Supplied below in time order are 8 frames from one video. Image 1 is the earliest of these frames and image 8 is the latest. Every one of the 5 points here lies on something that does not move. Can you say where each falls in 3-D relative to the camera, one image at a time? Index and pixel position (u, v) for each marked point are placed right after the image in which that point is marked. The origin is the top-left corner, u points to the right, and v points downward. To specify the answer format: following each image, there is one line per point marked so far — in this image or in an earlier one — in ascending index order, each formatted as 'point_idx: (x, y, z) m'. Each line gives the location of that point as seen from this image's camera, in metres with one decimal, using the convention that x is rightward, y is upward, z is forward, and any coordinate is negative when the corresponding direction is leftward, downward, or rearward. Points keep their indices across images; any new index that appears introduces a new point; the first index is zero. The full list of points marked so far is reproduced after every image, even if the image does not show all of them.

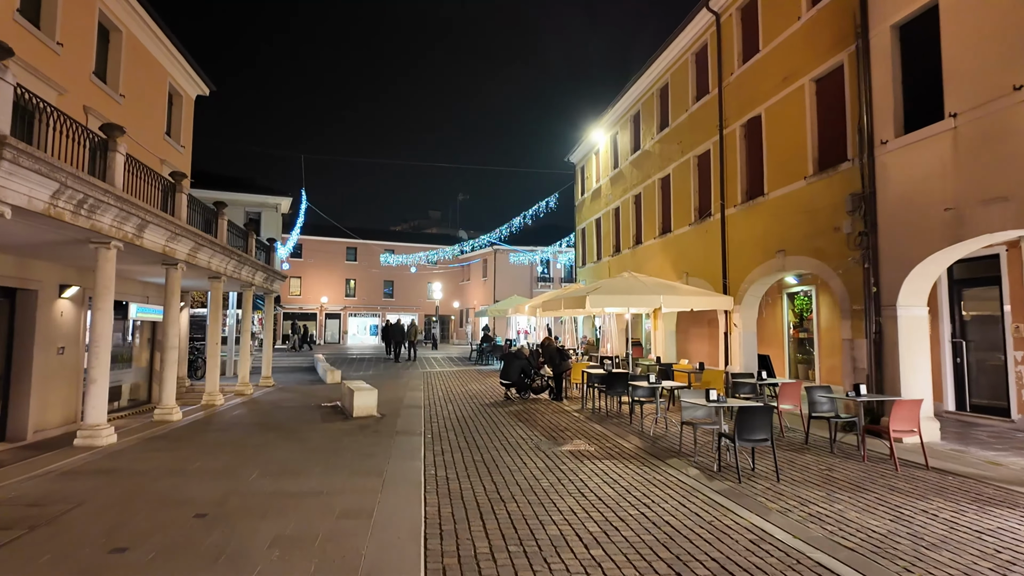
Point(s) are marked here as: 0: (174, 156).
0: (-8.7, +3.4, +15.2) m
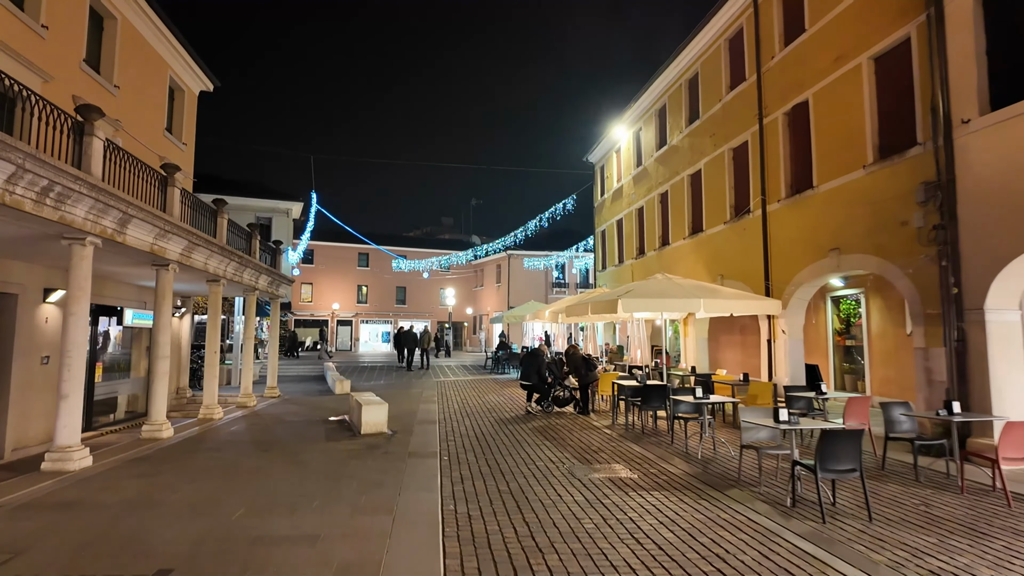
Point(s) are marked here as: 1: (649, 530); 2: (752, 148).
0: (-8.2, +3.3, +14.4) m
1: (+1.1, -1.9, +4.7) m
2: (+5.0, +2.9, +12.2) m
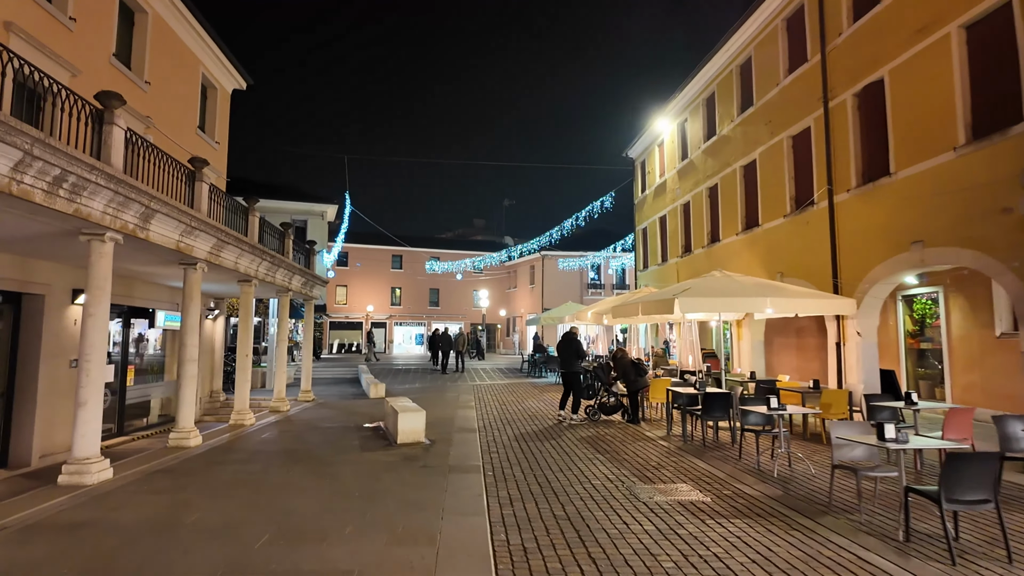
0: (-7.3, +3.2, +14.2) m
1: (+1.5, -1.9, +4.0) m
2: (+5.8, +2.9, +11.3) m
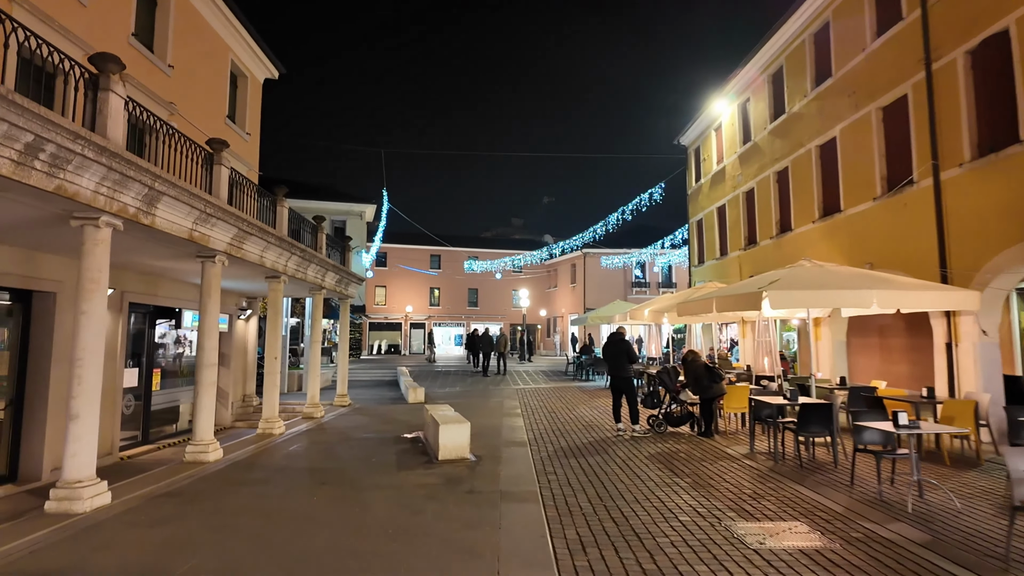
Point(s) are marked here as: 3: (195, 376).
0: (-6.2, +3.3, +13.5) m
1: (+2.0, -1.8, +2.7) m
2: (+6.6, +3.1, +9.8) m
3: (-4.0, -1.1, +7.4) m
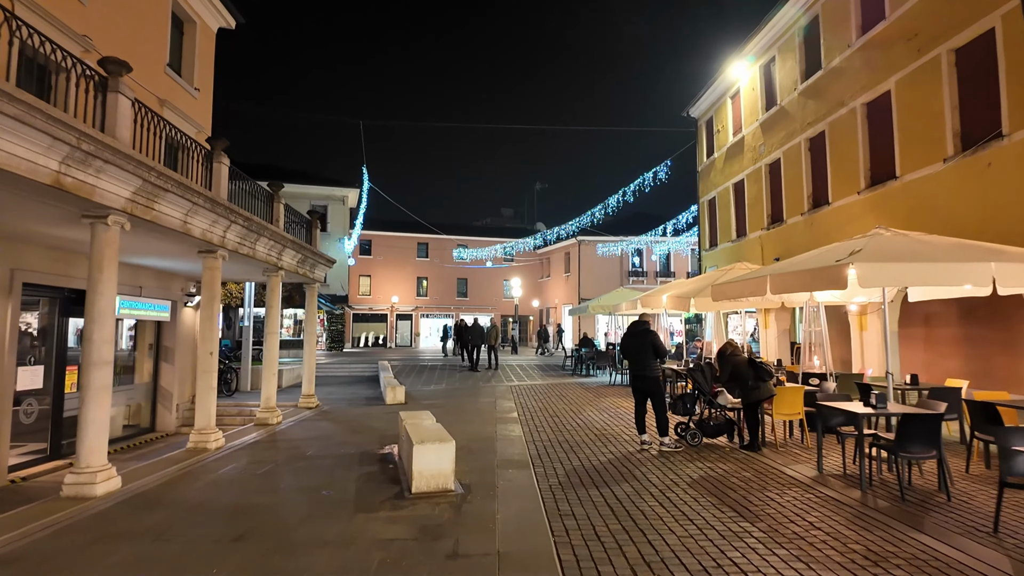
0: (-6.3, +3.6, +11.4) m
1: (+2.0, -1.6, +0.9) m
2: (+6.6, +3.3, +7.9) m
3: (-4.0, -0.8, +5.5) m
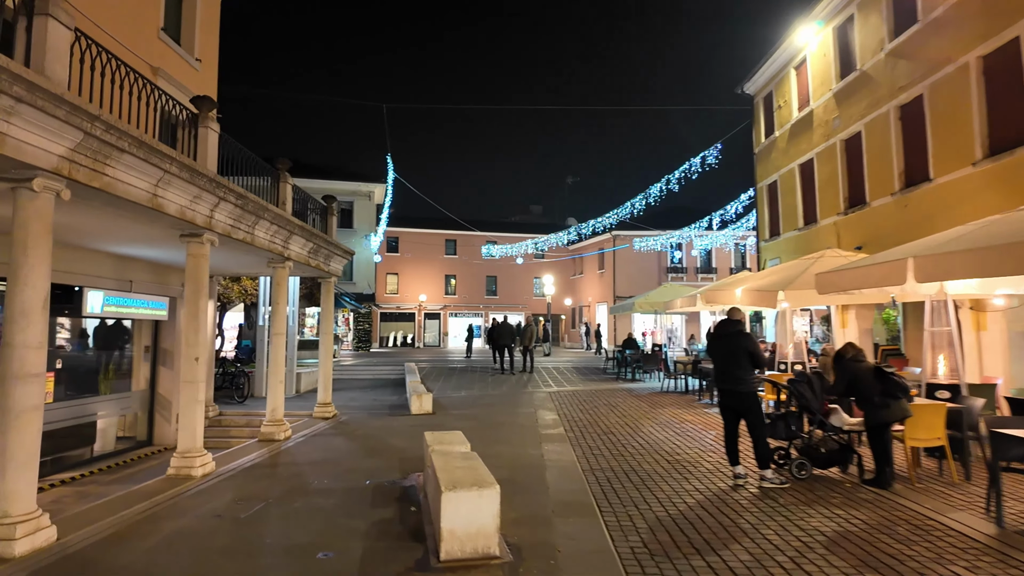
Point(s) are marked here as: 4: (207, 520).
0: (-5.6, +3.7, +10.1) m
1: (+2.3, -1.5, -0.8) m
2: (+7.1, +3.5, +6.1) m
3: (-3.5, -0.8, +4.1) m
4: (-2.4, -1.9, +4.8) m
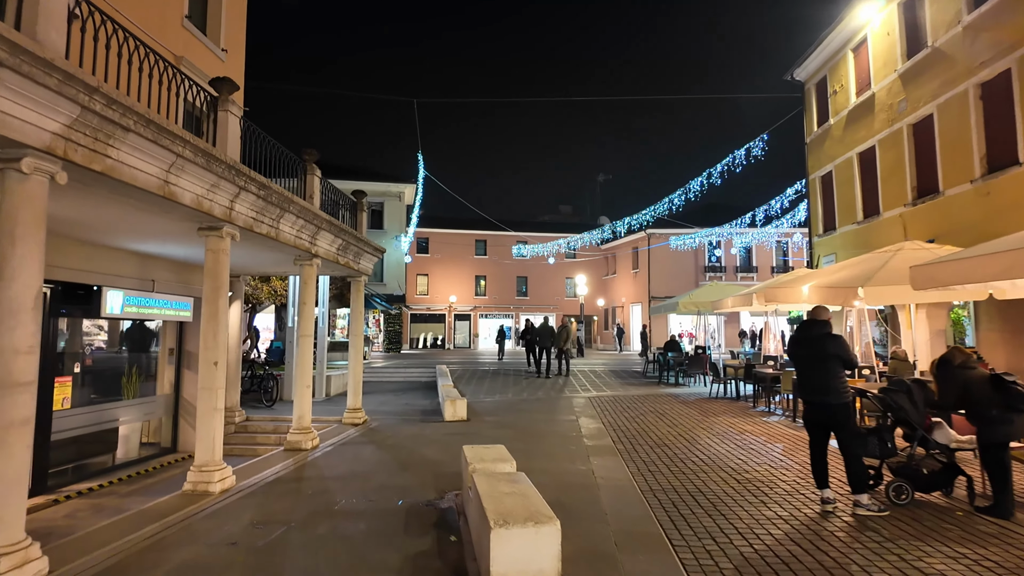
0: (-5.0, +3.7, +9.7) m
1: (+2.4, -1.4, -1.6) m
2: (+7.5, +3.5, +5.0) m
3: (-3.2, -0.7, +3.6) m
4: (-2.1, -1.8, +4.2) m
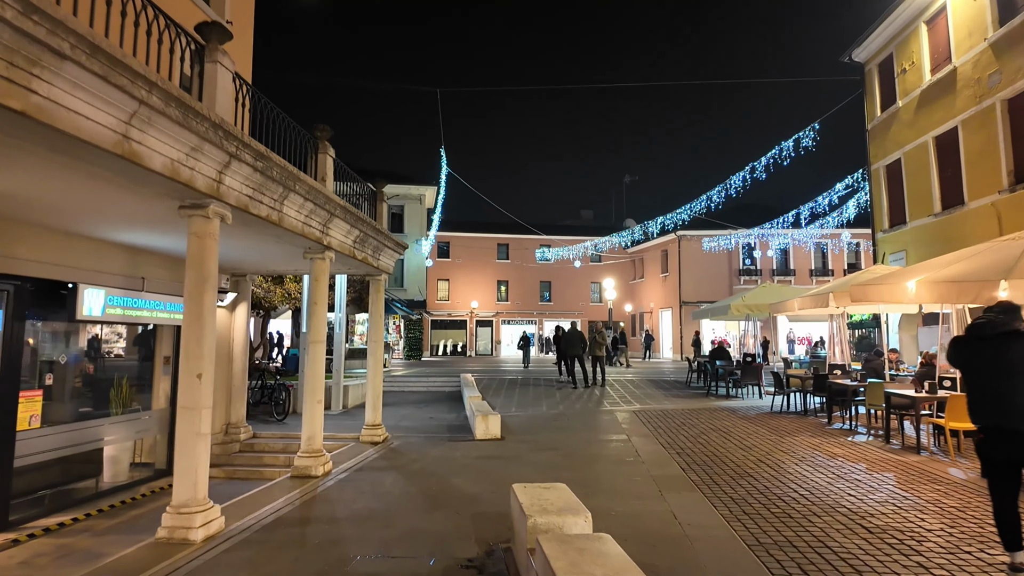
0: (-4.4, +3.7, +8.7) m
1: (+2.6, -1.3, -2.9) m
2: (+7.9, +3.6, +3.6) m
3: (-2.8, -0.7, +2.4) m
4: (-1.6, -1.8, +3.0) m
